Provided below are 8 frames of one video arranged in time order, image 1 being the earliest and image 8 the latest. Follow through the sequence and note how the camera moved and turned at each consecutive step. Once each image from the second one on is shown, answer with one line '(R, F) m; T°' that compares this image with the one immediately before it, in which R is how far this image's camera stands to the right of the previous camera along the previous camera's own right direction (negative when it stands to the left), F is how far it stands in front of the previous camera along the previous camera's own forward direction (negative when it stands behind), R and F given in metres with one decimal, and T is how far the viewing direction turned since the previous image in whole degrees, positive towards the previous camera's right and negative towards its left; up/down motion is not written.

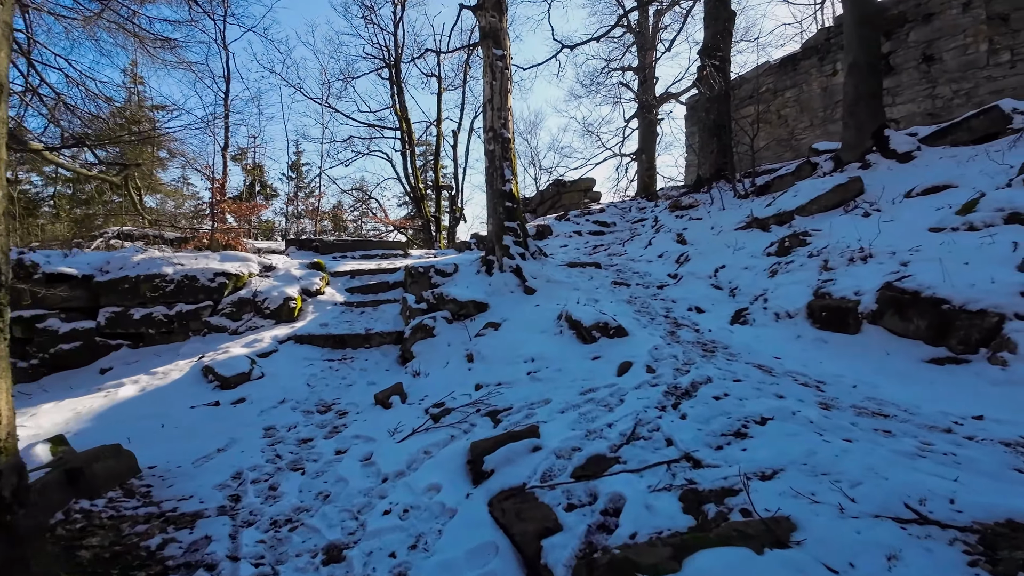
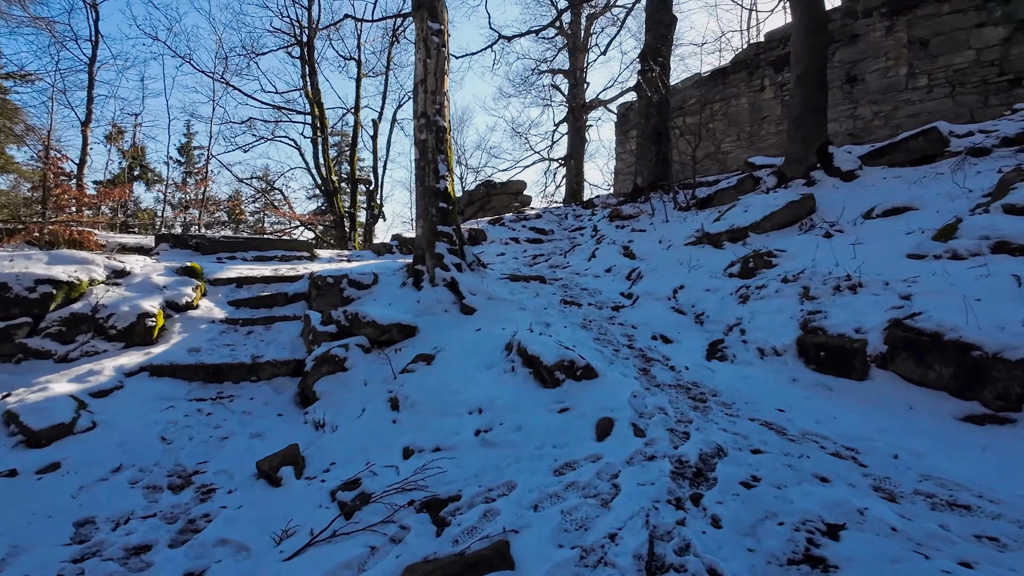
(-0.2, +1.0) m; +10°
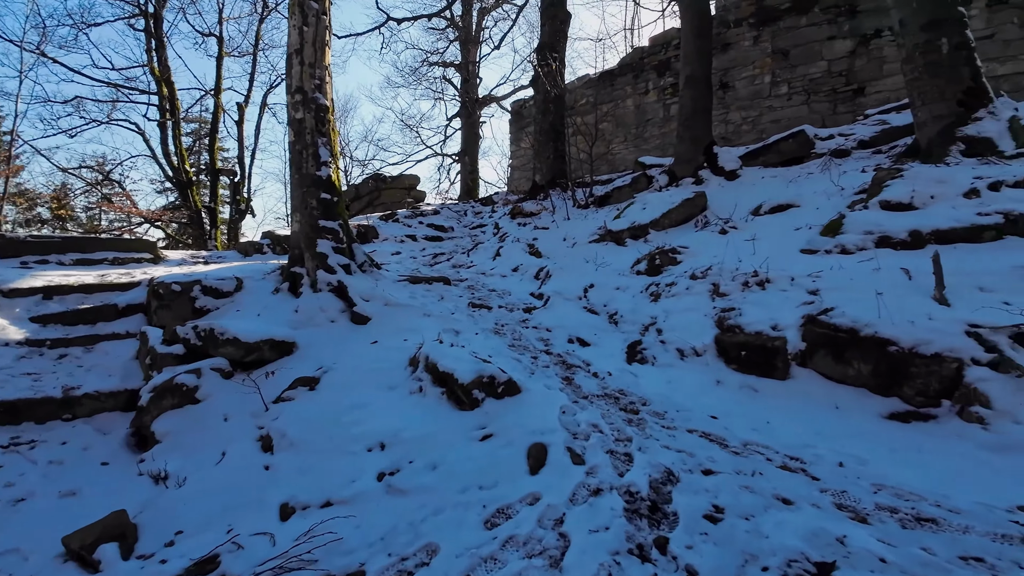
(-0.1, +0.5) m; +12°
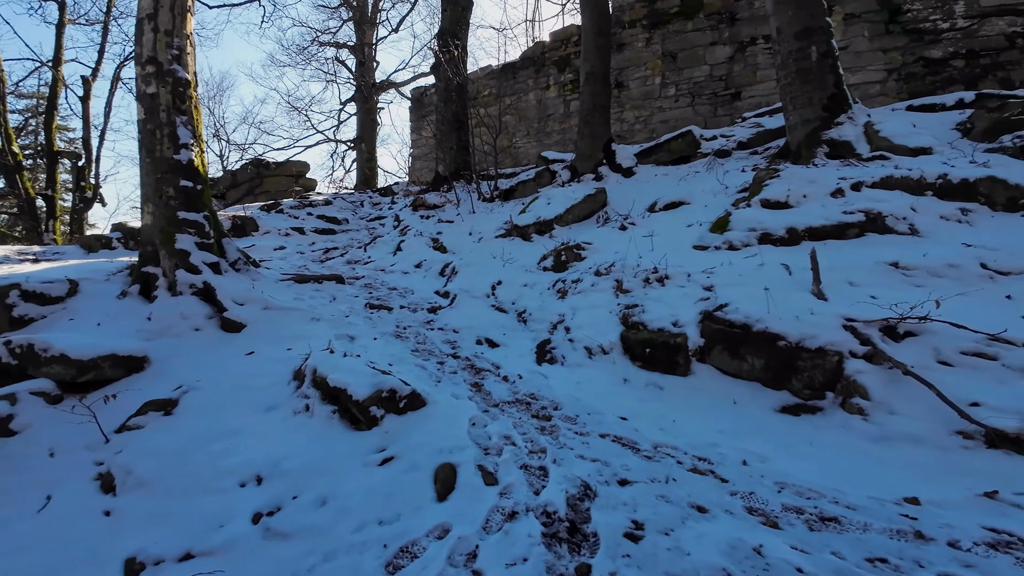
(0.0, +0.2) m; +11°
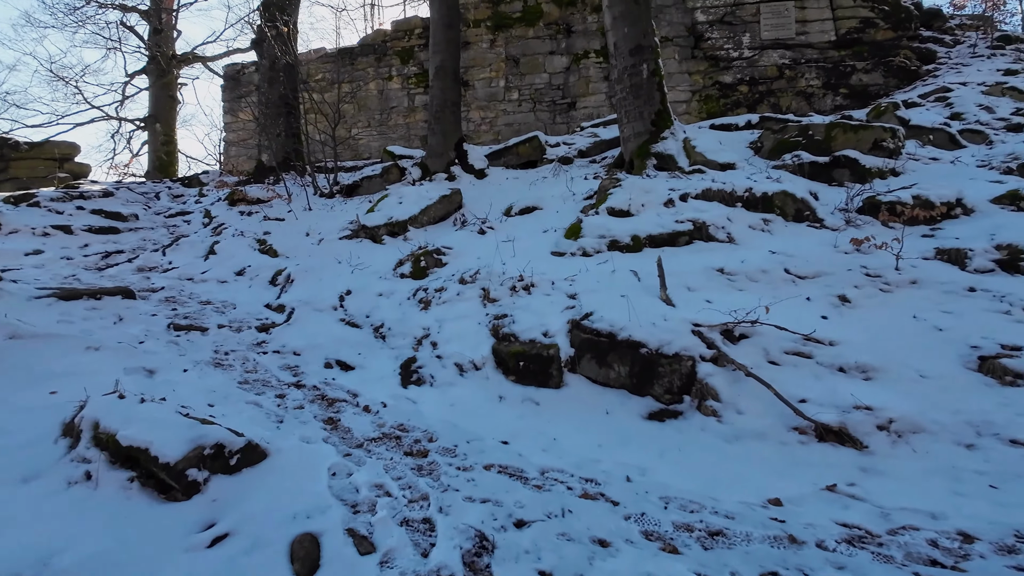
(-0.1, +0.3) m; +18°
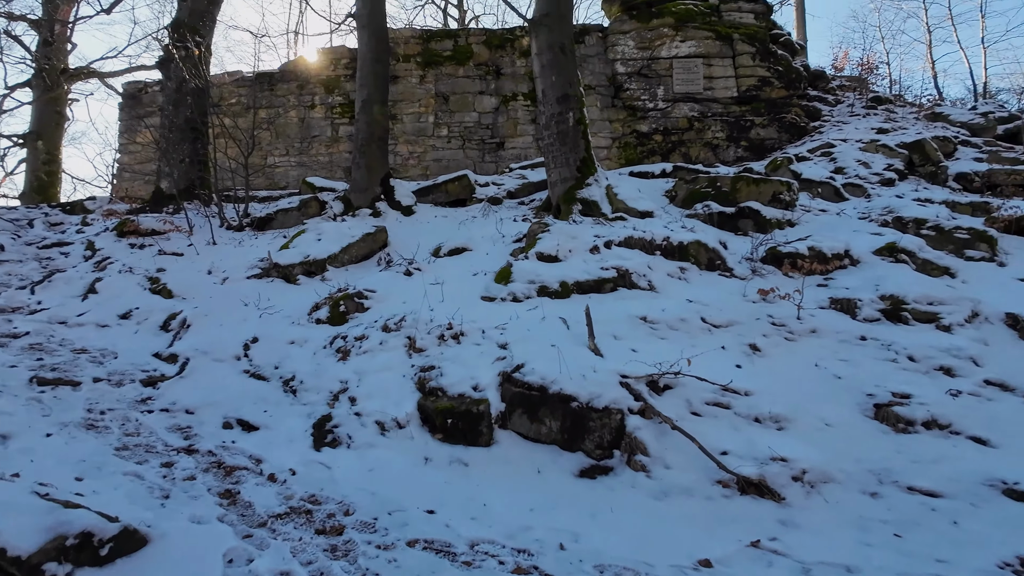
(0.0, +0.1) m; +9°
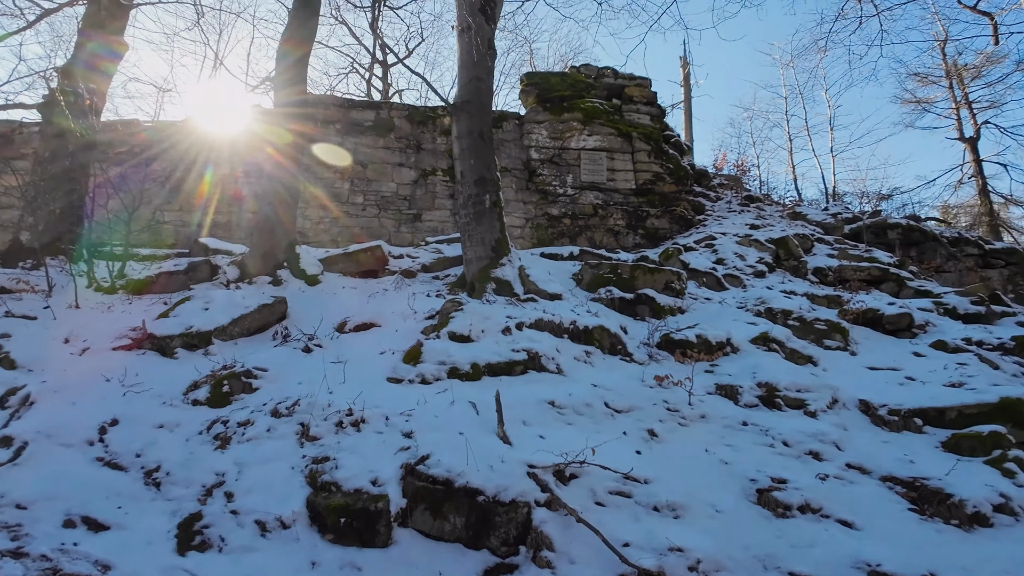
(0.0, 0.0) m; +10°
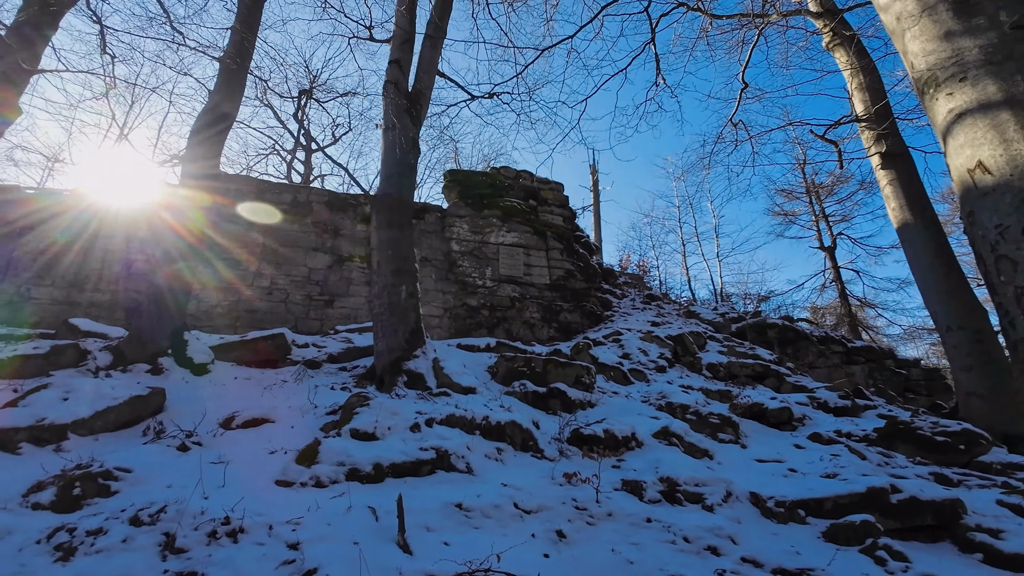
(0.0, -0.1) m; +10°
